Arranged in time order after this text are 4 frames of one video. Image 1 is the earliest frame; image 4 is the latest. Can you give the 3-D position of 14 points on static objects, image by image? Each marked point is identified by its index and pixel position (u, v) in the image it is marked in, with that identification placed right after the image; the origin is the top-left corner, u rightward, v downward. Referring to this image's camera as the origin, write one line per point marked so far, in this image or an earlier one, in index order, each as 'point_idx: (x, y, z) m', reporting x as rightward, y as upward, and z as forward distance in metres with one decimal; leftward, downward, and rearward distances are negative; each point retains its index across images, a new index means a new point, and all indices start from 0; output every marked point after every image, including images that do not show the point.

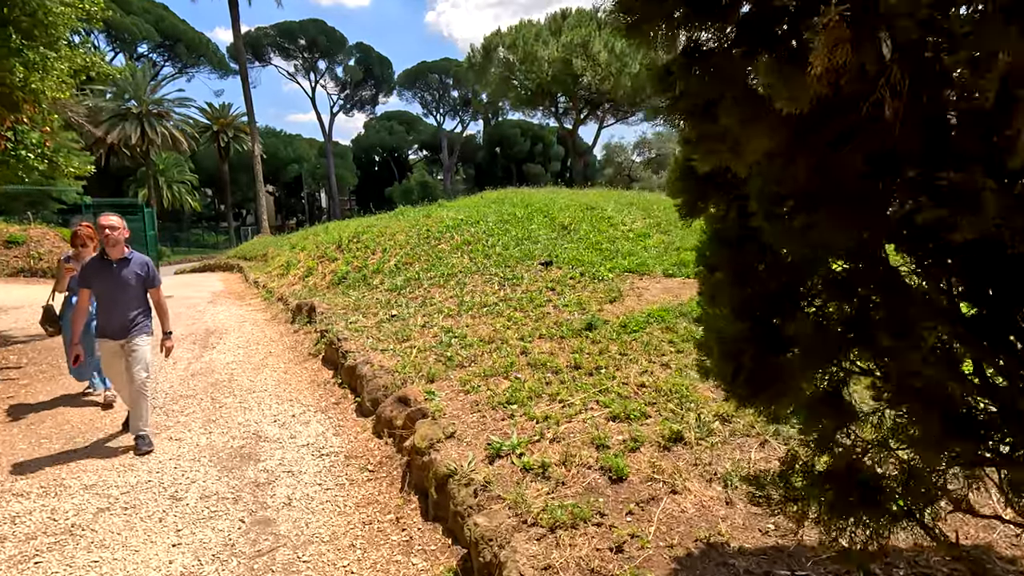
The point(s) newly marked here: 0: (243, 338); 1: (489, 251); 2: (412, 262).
0: (-3.3, -0.6, +6.7) m
1: (-0.3, +0.5, +7.4) m
2: (-1.4, +0.4, +7.8) m
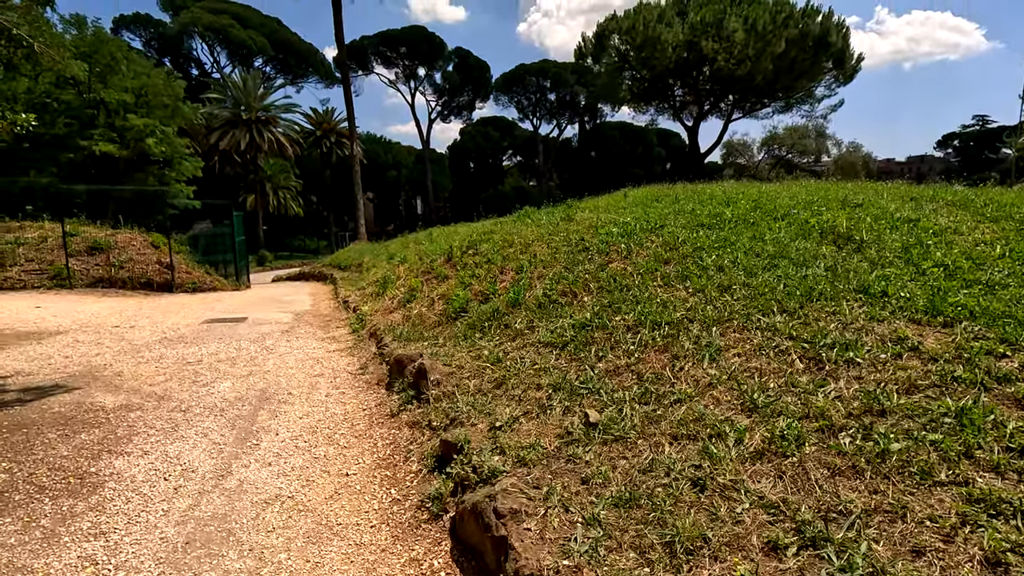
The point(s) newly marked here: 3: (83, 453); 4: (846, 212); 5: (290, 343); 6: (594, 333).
0: (-1.5, -1.0, +4.0) m
1: (+1.6, +0.1, +4.2) m
2: (+0.6, 0.0, +4.8) m
3: (-2.8, -1.1, +3.5) m
4: (+3.3, +0.7, +5.2) m
5: (-2.8, -0.7, +6.8) m
6: (+0.6, -0.3, +3.8) m
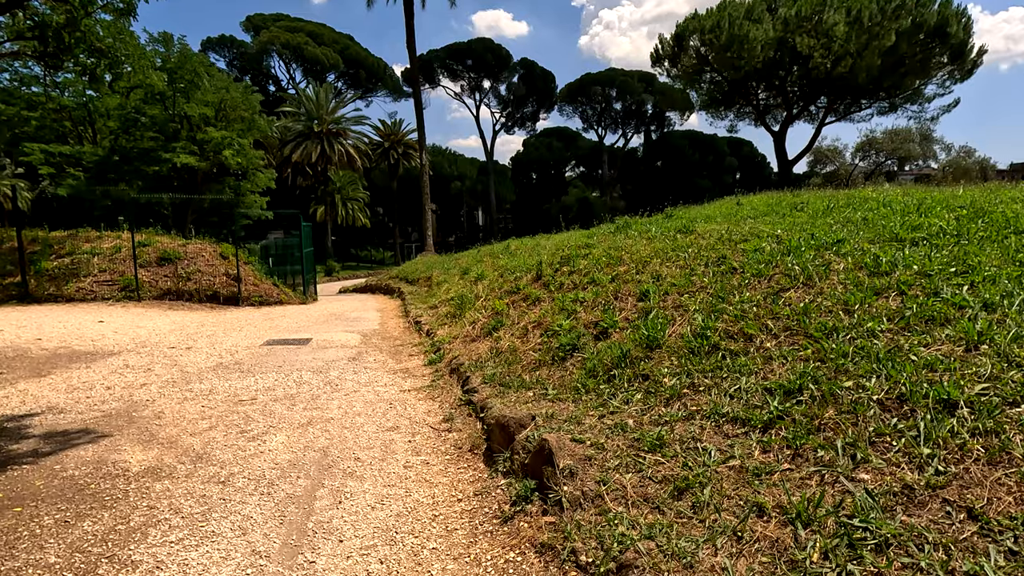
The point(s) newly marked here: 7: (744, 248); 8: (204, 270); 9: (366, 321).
0: (-0.6, -1.2, +2.8) m
1: (+2.5, -0.2, +2.7) m
2: (+1.5, -0.3, +3.4) m
3: (-2.0, -1.3, +2.5) m
4: (+4.2, +0.4, +3.6) m
5: (-1.7, -0.9, +5.7) m
6: (+1.4, -0.6, +2.4) m
7: (+2.2, +0.4, +5.0) m
8: (-6.9, +0.4, +12.0) m
9: (-2.7, -0.6, +9.7) m
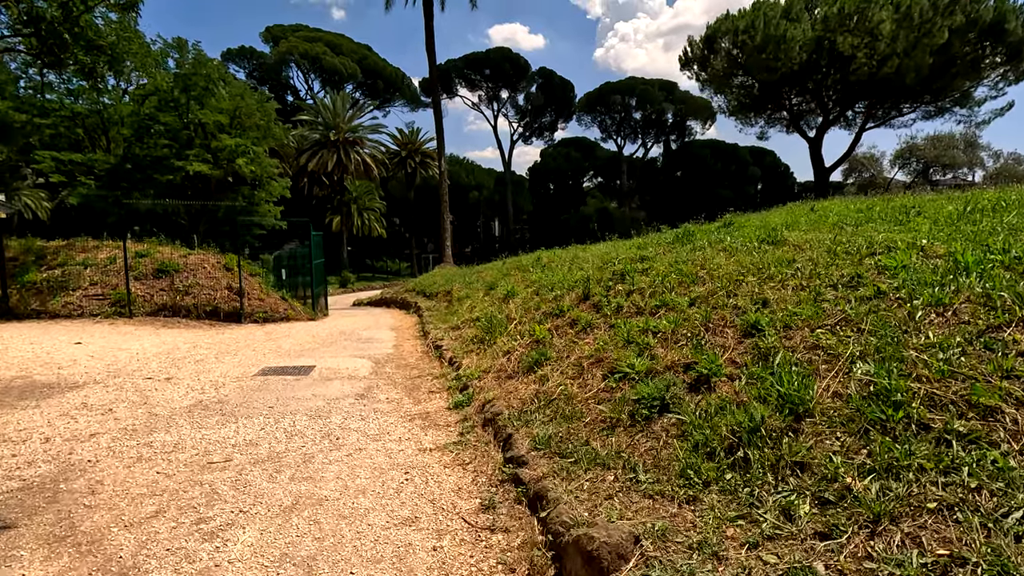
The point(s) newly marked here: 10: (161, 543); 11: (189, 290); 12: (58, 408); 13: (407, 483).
0: (-0.3, -1.3, +1.6) m
1: (+2.8, -0.3, +1.4) m
2: (+1.9, -0.5, +2.1) m
3: (-1.7, -1.4, +1.3) m
4: (+4.6, +0.3, +2.2) m
5: (-1.2, -1.1, +4.5) m
6: (+1.7, -0.7, +1.1) m
7: (+2.6, +0.2, +3.7) m
8: (-6.3, +0.1, +11.0) m
9: (-2.1, -0.9, +8.5) m
10: (-1.8, -1.3, +2.7) m
11: (-6.5, 0.0, +10.8) m
12: (-4.2, -1.1, +4.9) m
13: (-0.7, -1.2, +3.4) m
